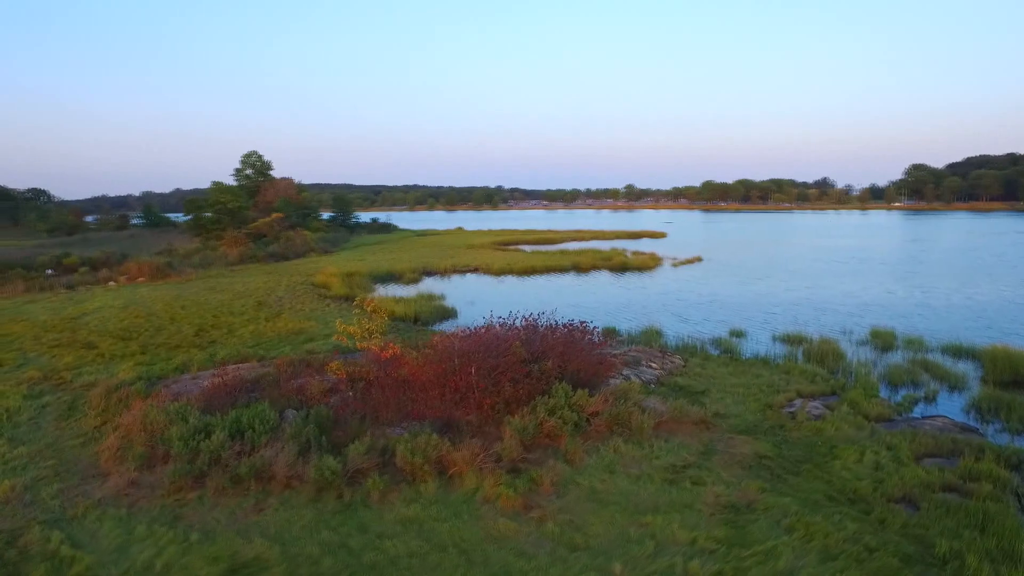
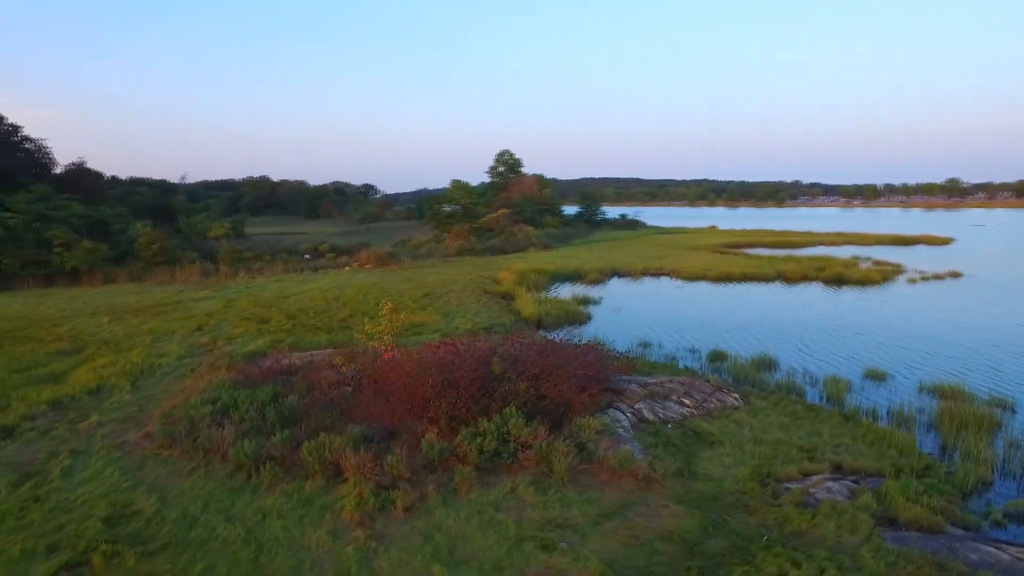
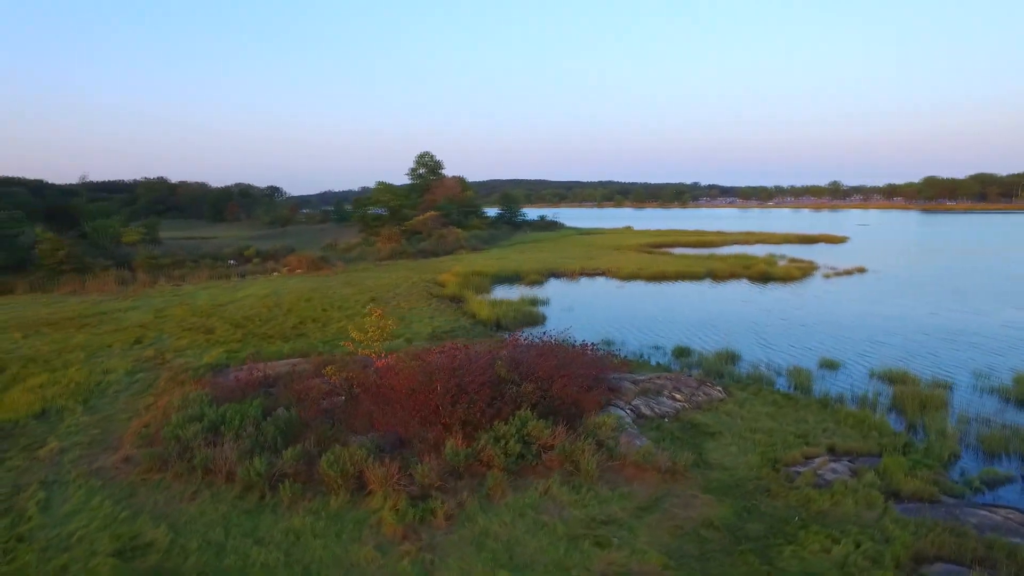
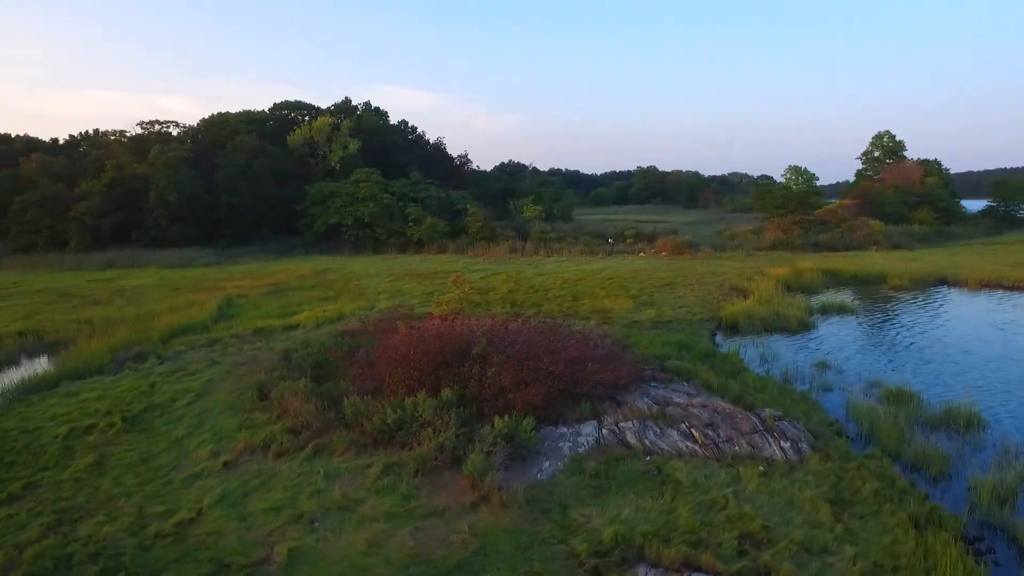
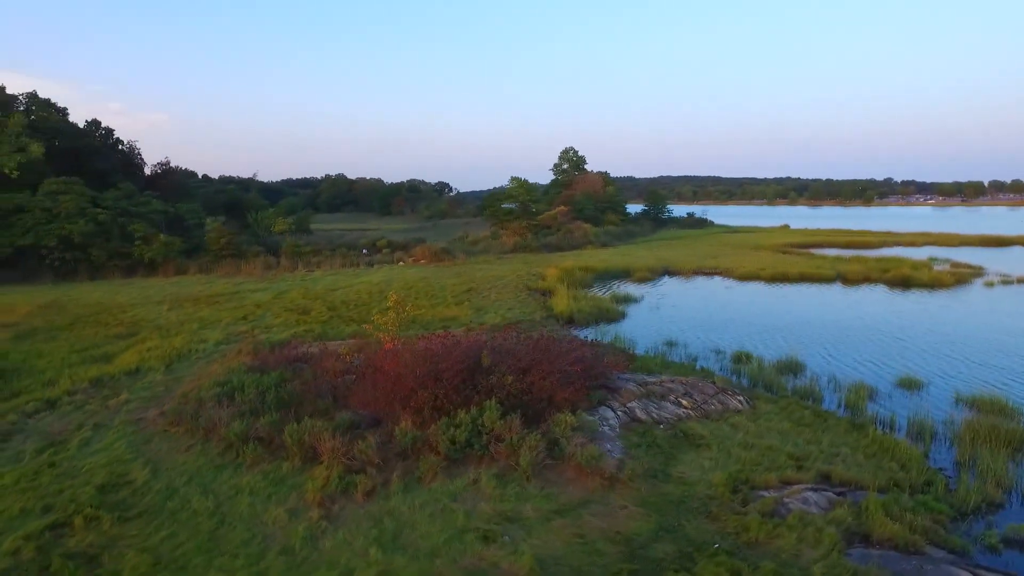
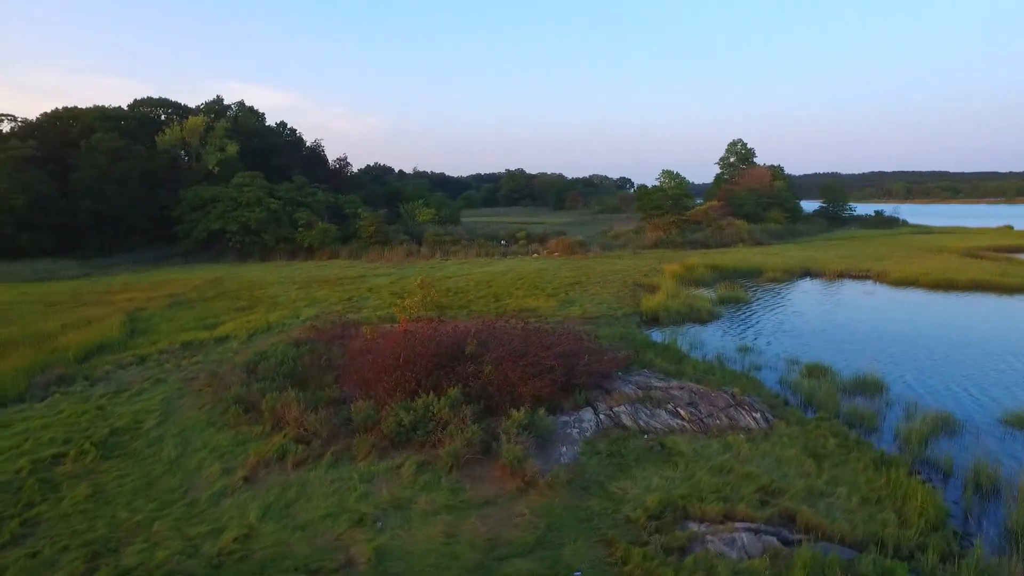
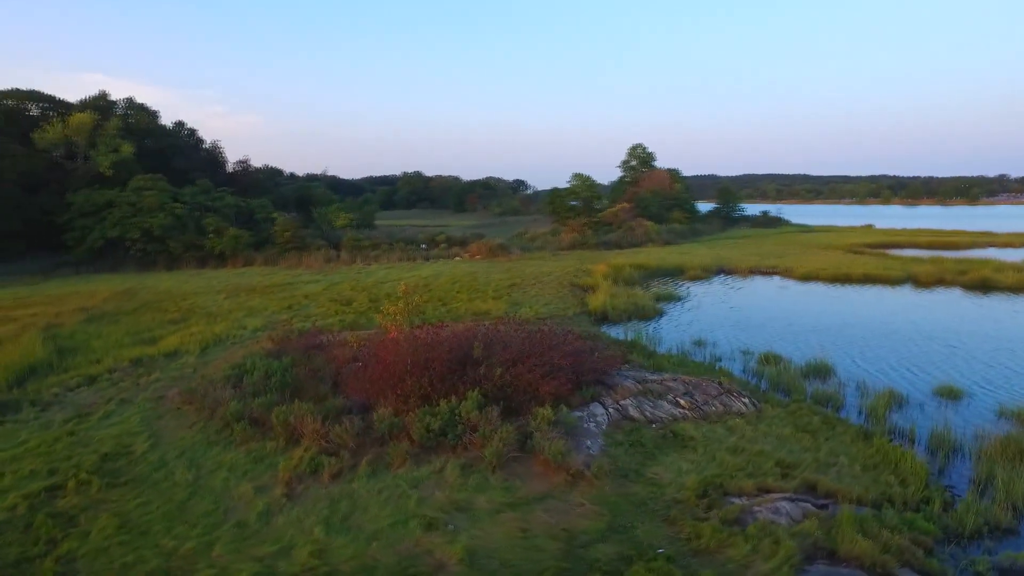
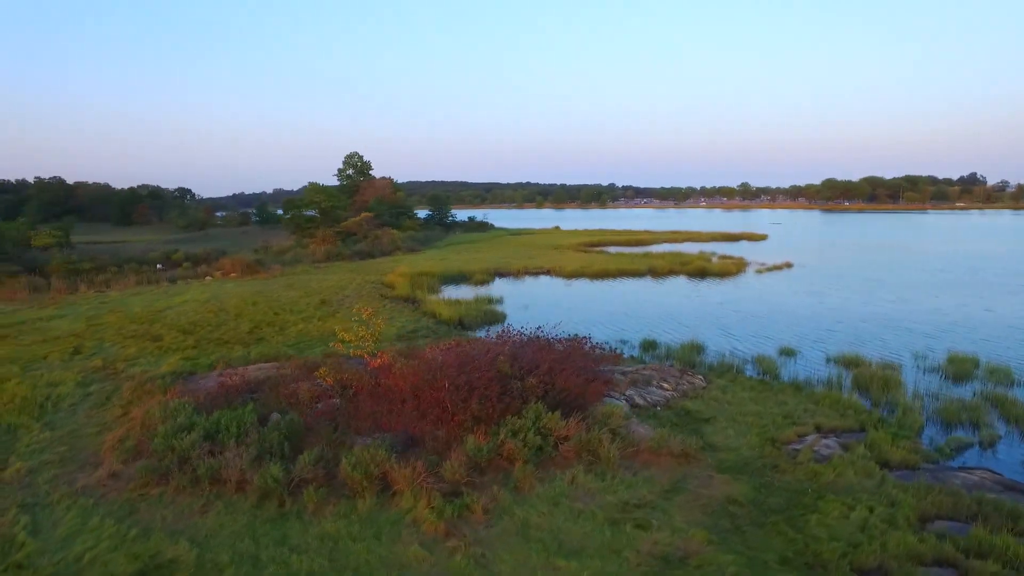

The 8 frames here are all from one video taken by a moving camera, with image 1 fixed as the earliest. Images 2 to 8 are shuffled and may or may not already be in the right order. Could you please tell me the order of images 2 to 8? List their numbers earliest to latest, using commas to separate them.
8, 3, 2, 5, 7, 6, 4
